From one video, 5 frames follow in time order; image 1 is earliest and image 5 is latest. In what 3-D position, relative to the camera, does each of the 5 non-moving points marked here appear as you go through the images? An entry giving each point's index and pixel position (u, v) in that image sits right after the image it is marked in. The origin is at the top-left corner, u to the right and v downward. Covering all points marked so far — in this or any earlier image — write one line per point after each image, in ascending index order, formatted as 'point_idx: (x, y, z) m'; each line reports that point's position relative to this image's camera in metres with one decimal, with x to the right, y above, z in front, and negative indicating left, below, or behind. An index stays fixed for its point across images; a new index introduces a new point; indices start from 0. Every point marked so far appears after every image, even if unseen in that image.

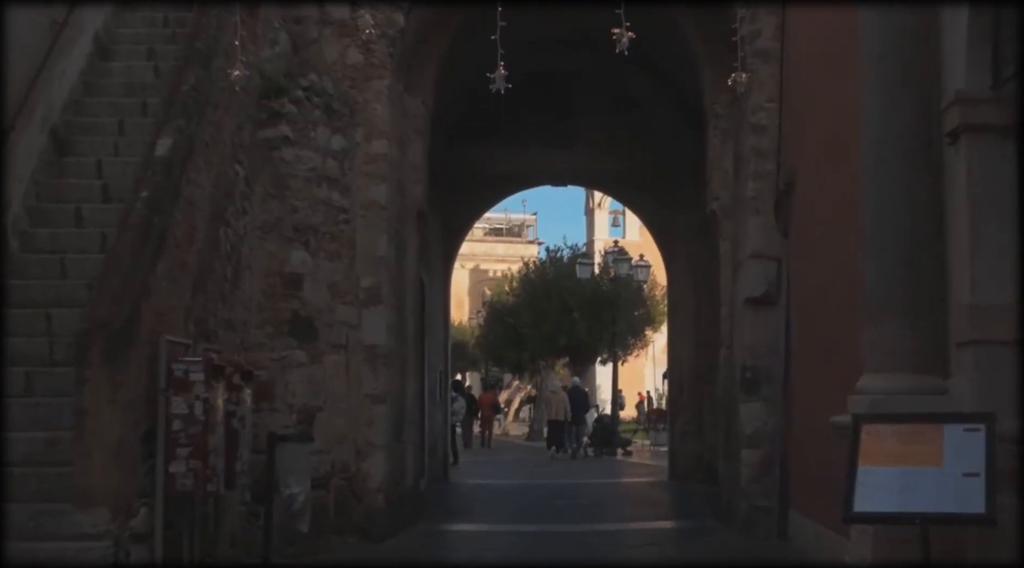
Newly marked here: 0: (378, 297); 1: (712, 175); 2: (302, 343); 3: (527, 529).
0: (-0.8, -0.1, +8.1) m
1: (+1.5, +0.8, +9.5) m
2: (-1.3, -0.4, +8.0) m
3: (+0.1, -1.8, +9.6) m
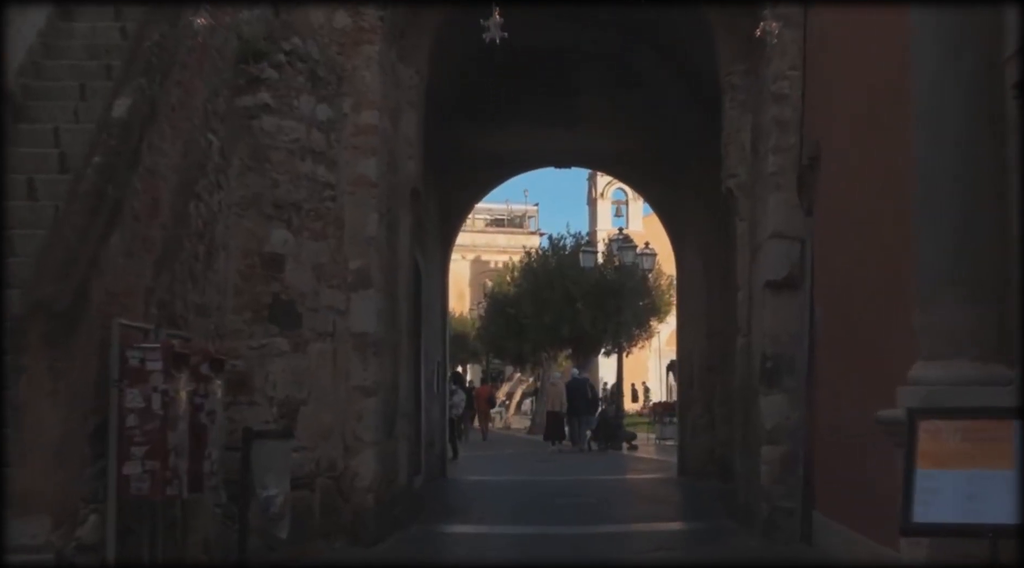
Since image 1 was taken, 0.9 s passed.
0: (-0.8, 0.0, +7.5) m
1: (+1.5, +0.9, +8.8) m
2: (-1.3, -0.3, +7.3) m
3: (+0.1, -1.7, +9.0) m
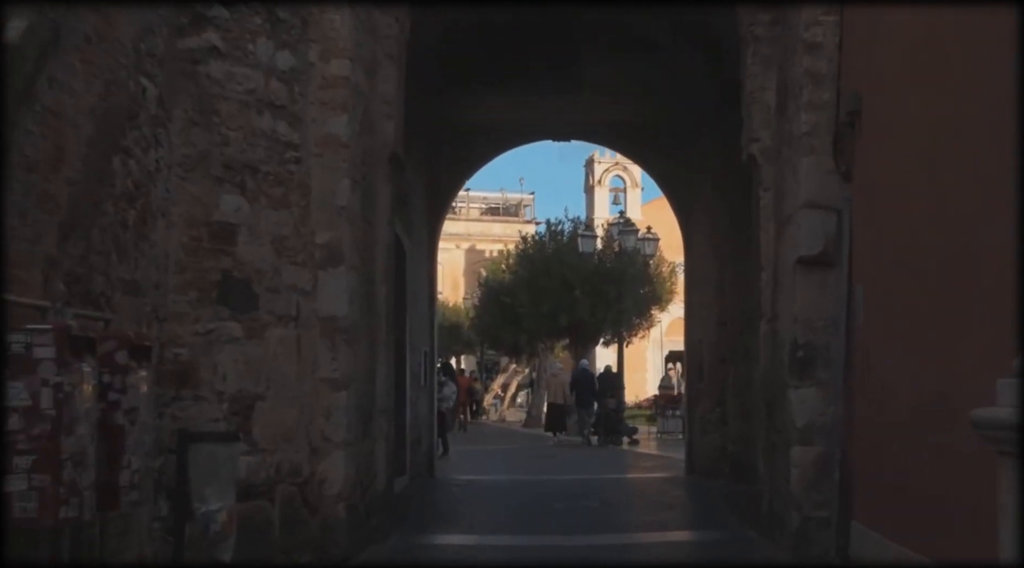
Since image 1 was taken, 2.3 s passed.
0: (-0.9, +0.1, +6.4) m
1: (+1.4, +1.0, +7.8) m
2: (-1.3, -0.1, +6.3) m
3: (+0.1, -1.6, +7.9) m
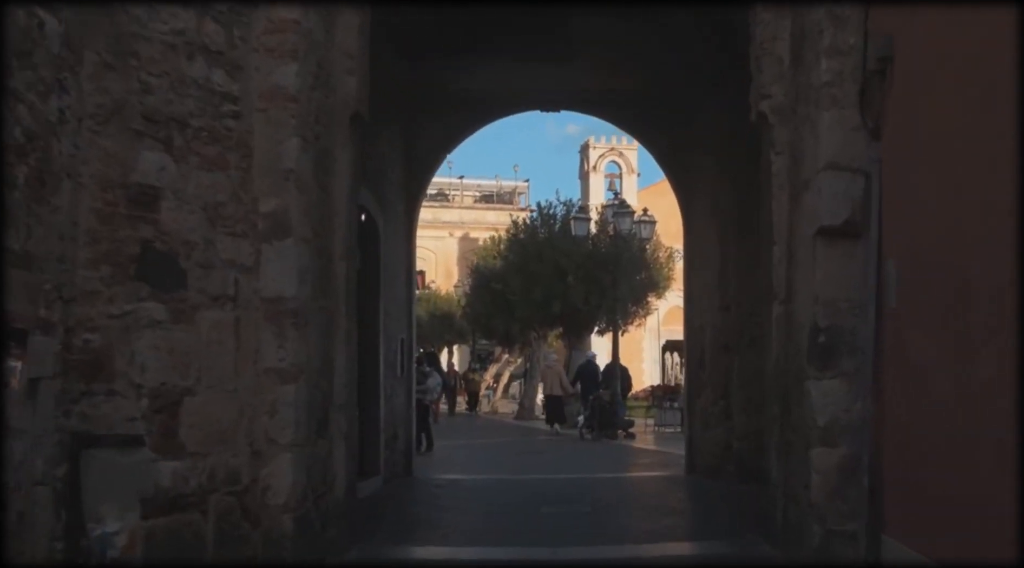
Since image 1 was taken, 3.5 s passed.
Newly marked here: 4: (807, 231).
0: (-1.0, +0.2, +5.5) m
1: (+1.3, +1.2, +6.8) m
2: (-1.4, 0.0, +5.3) m
3: (-0.1, -1.5, +7.0) m
4: (+1.4, +0.2, +6.1) m
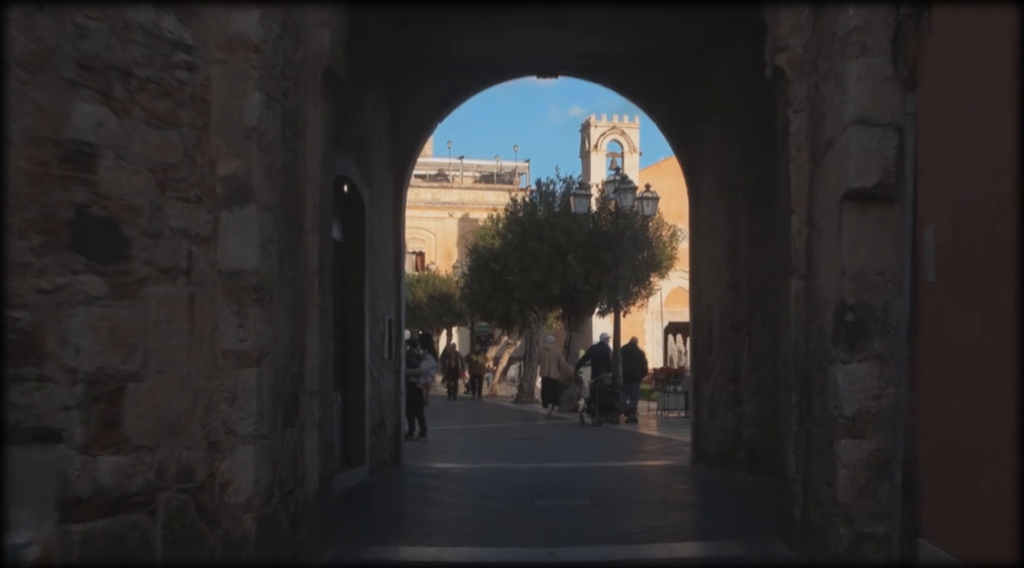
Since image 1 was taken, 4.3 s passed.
0: (-1.0, +0.4, +4.9) m
1: (+1.3, +1.3, +6.2) m
2: (-1.5, +0.1, +4.7) m
3: (-0.1, -1.3, +6.4) m
4: (+1.3, +0.4, +5.5) m
